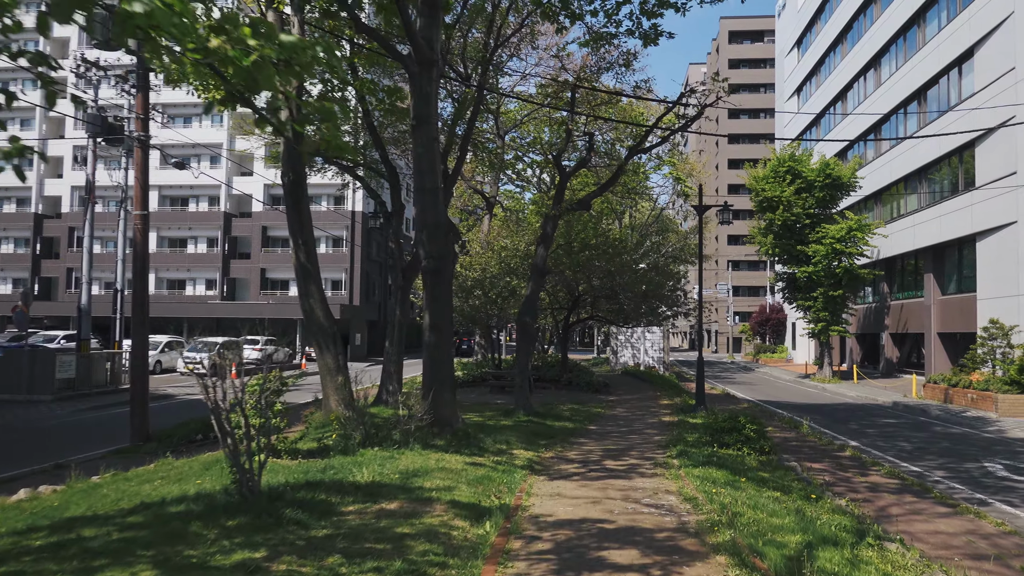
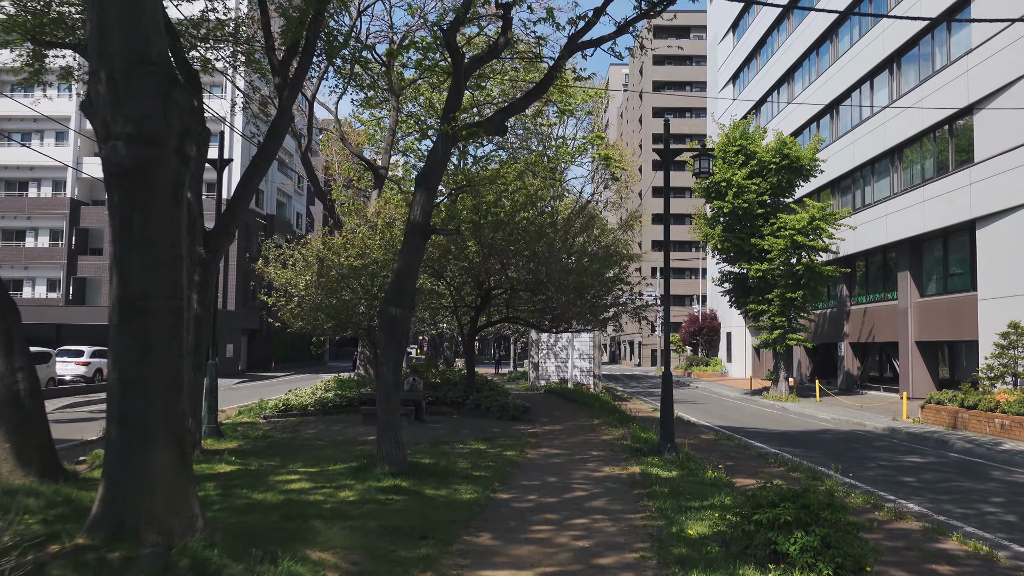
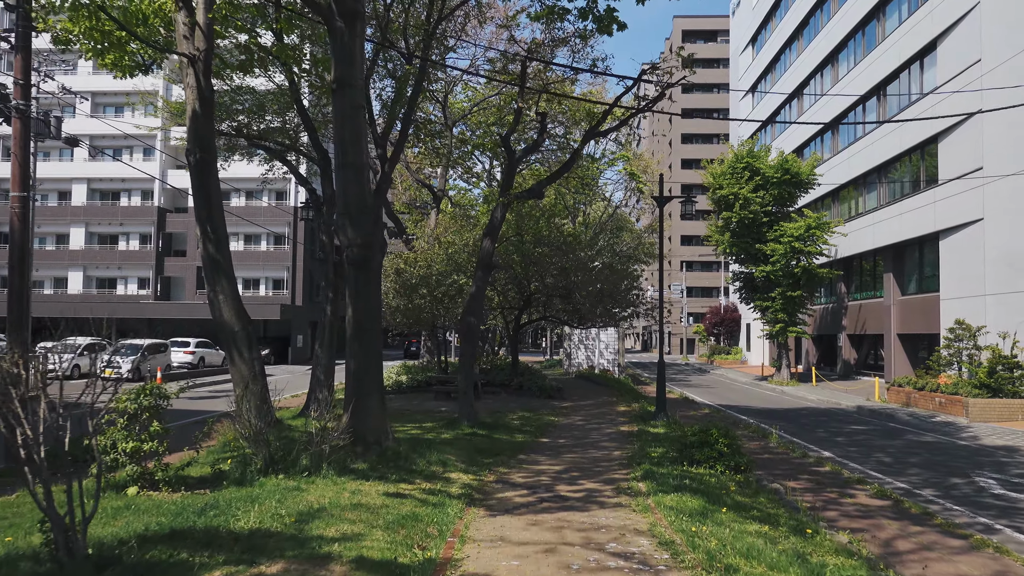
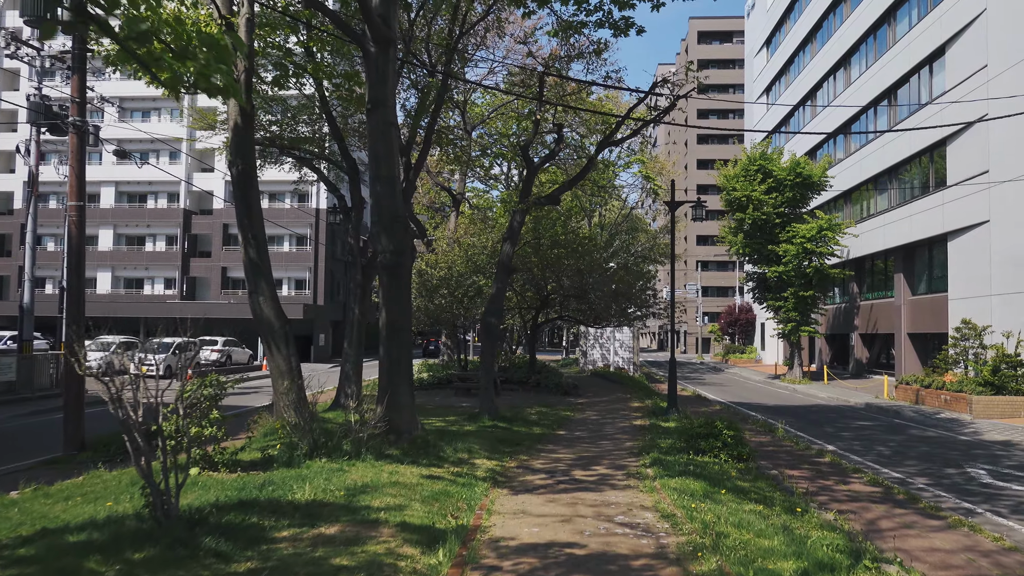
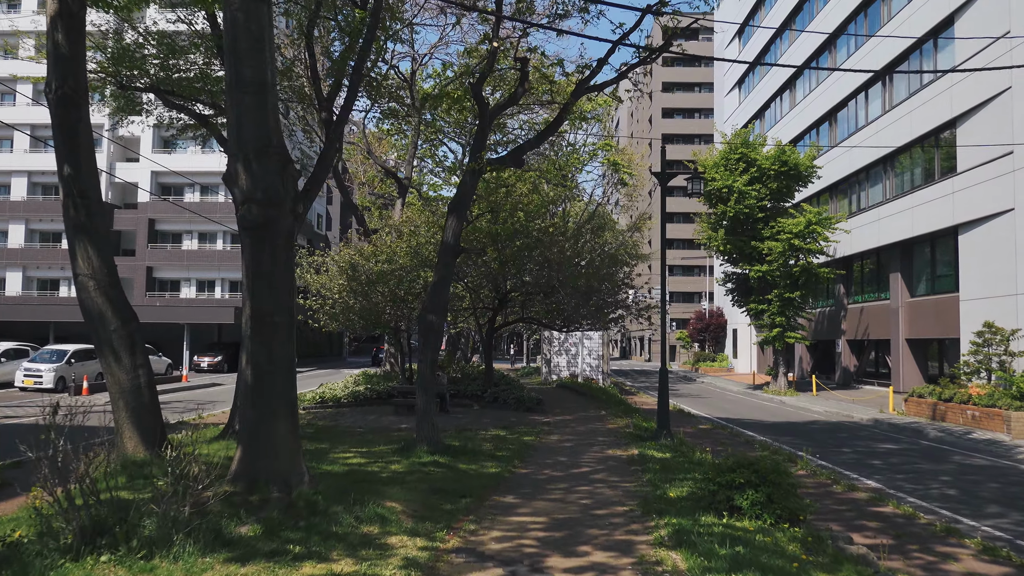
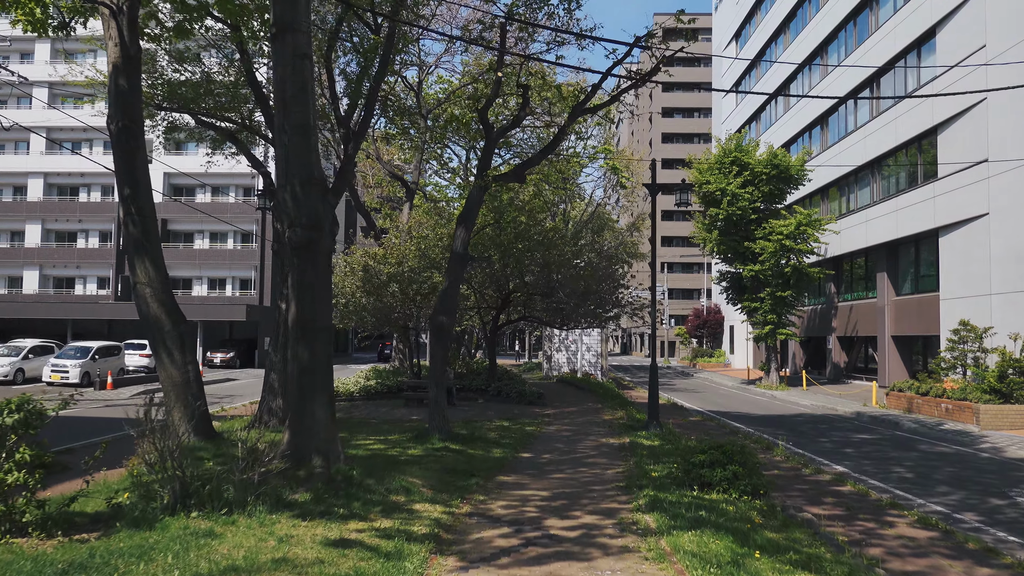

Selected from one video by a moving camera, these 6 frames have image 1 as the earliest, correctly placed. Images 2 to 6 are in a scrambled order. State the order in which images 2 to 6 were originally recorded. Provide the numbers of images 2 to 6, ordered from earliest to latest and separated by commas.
4, 3, 6, 5, 2
